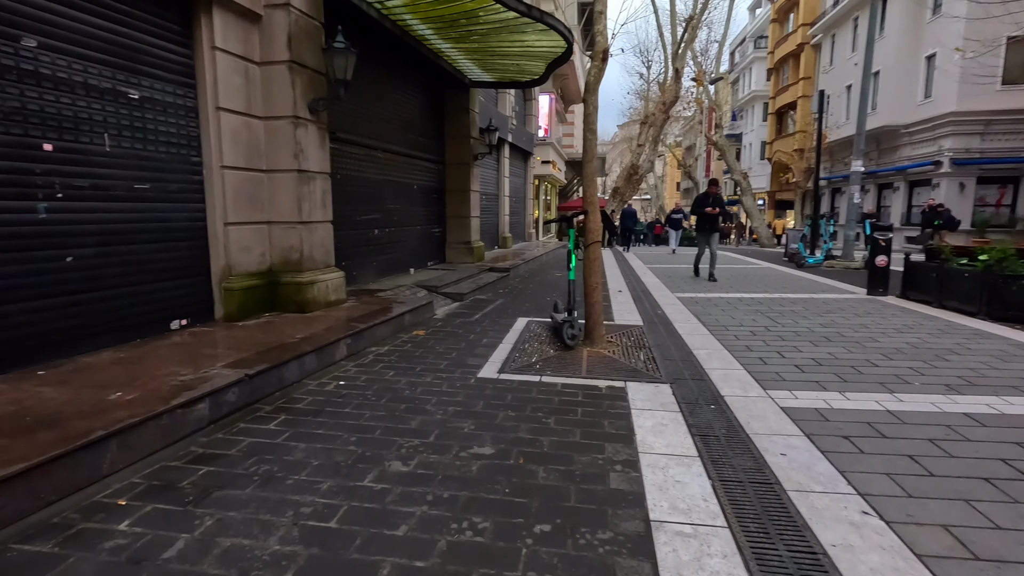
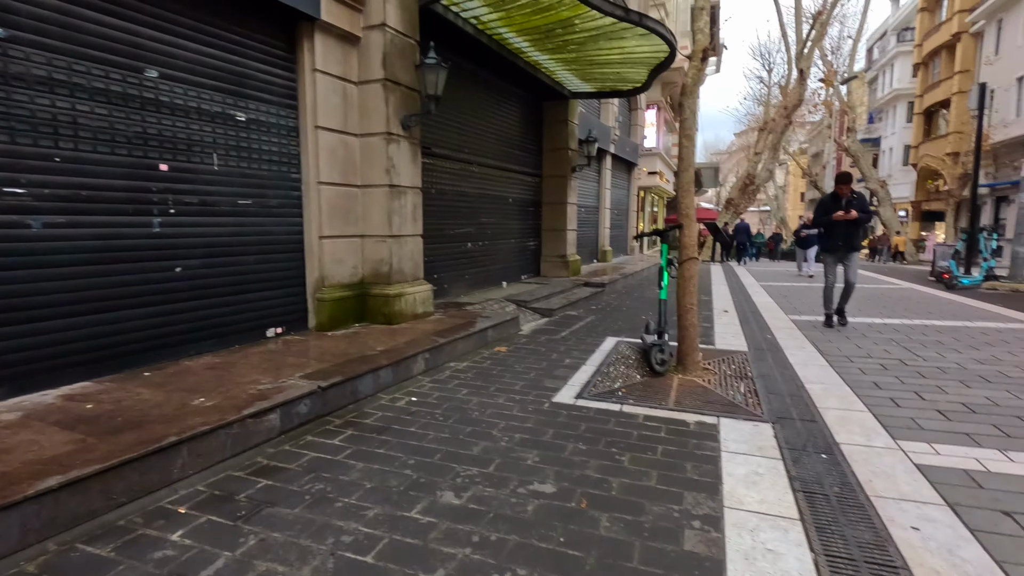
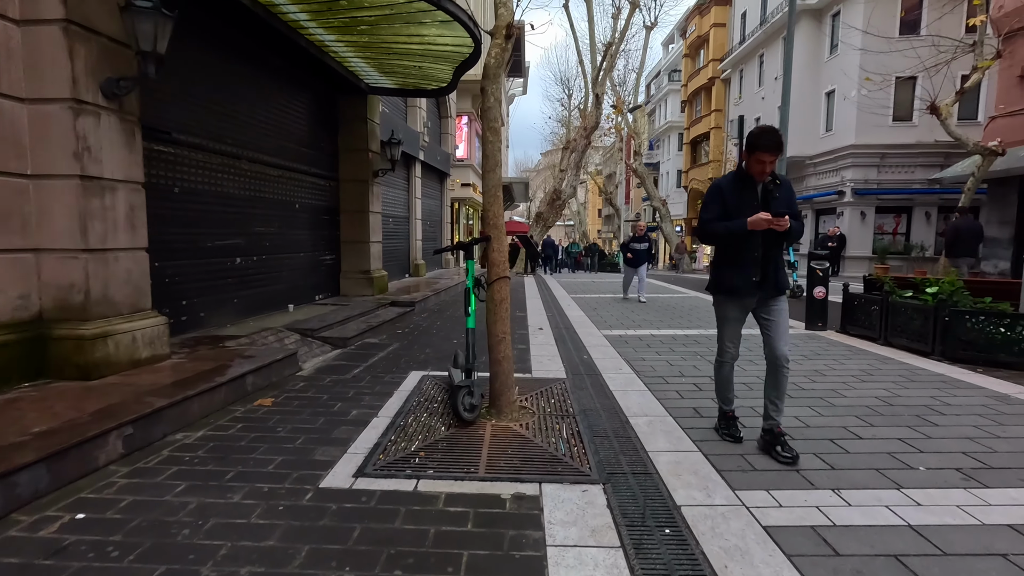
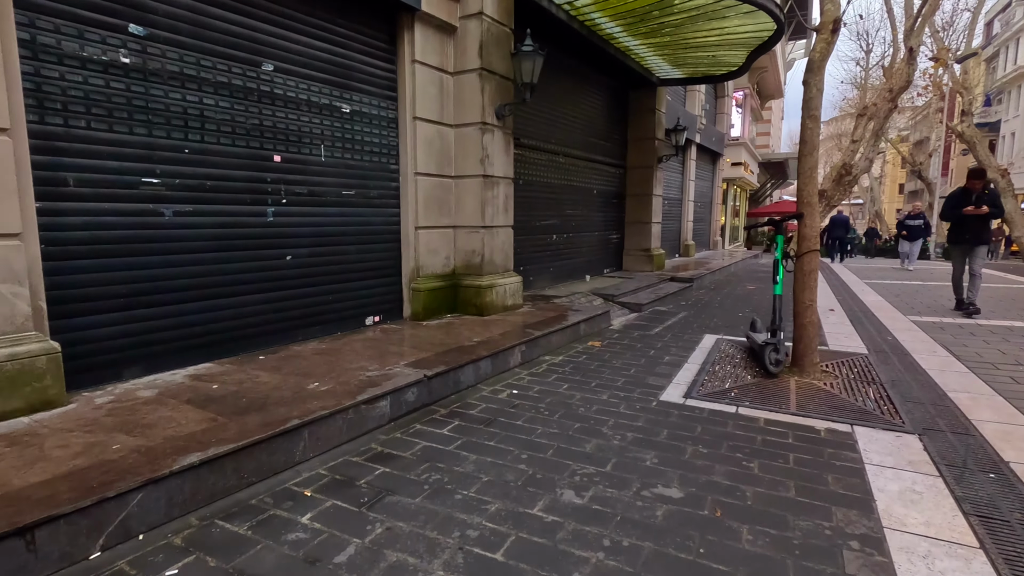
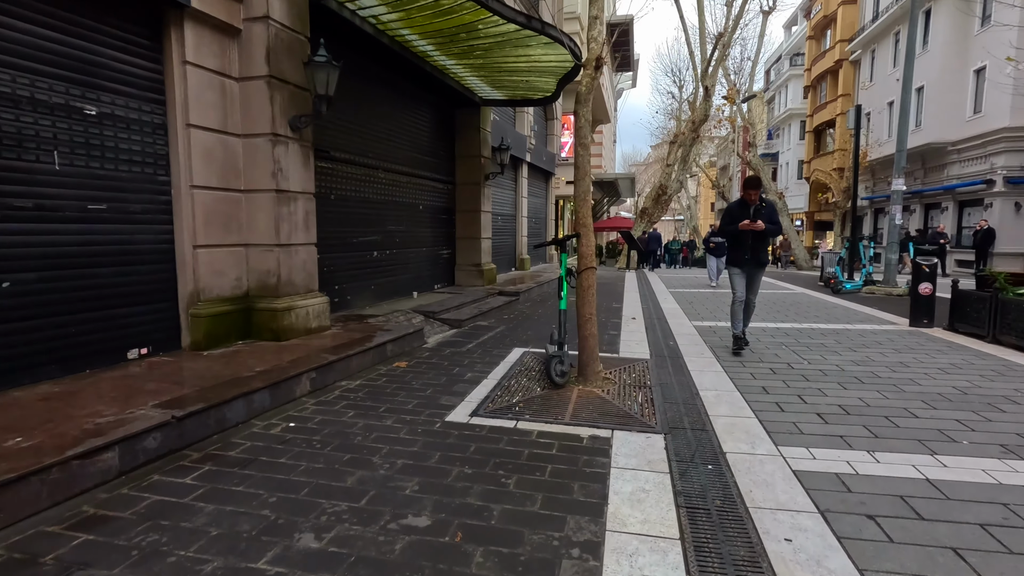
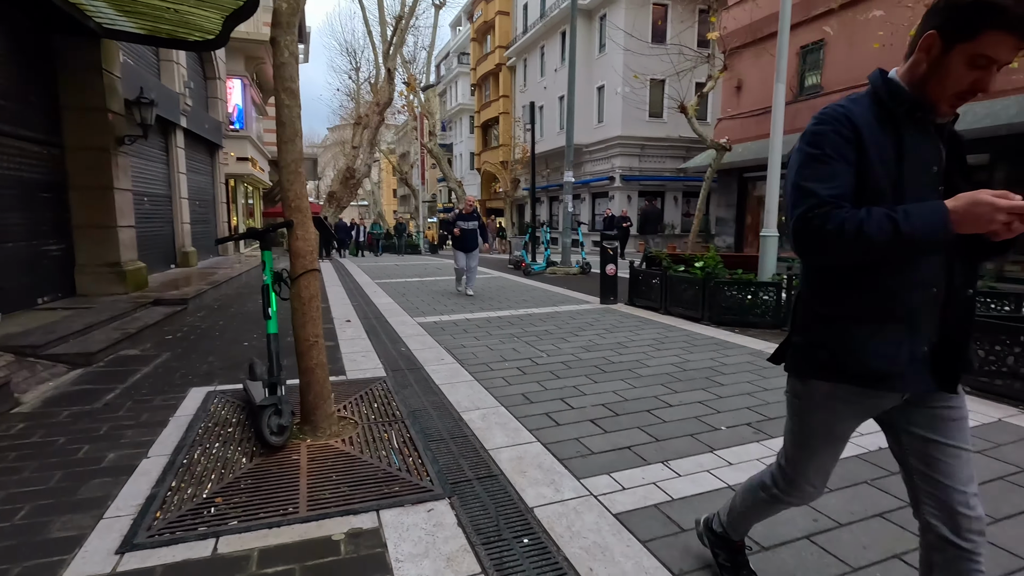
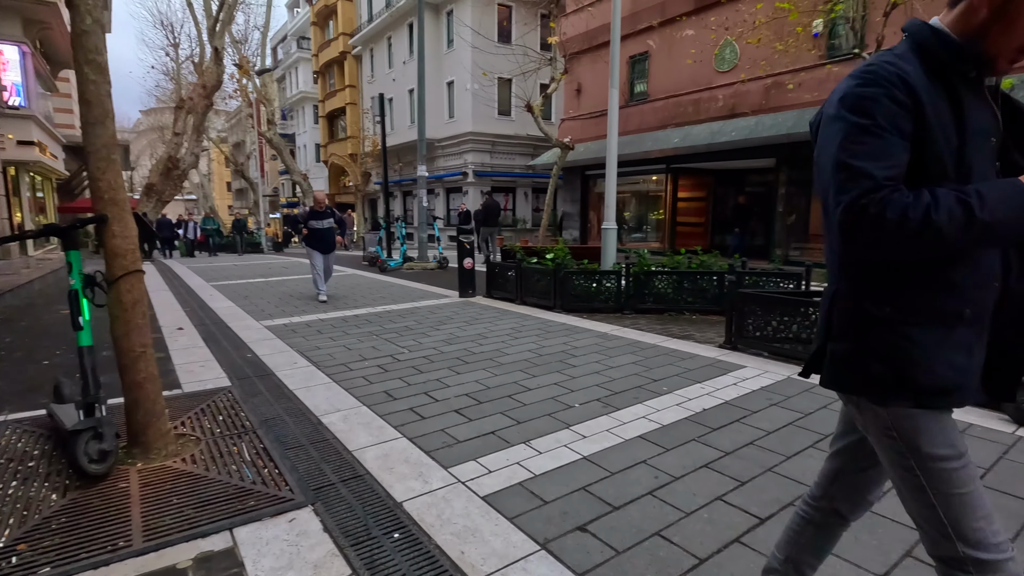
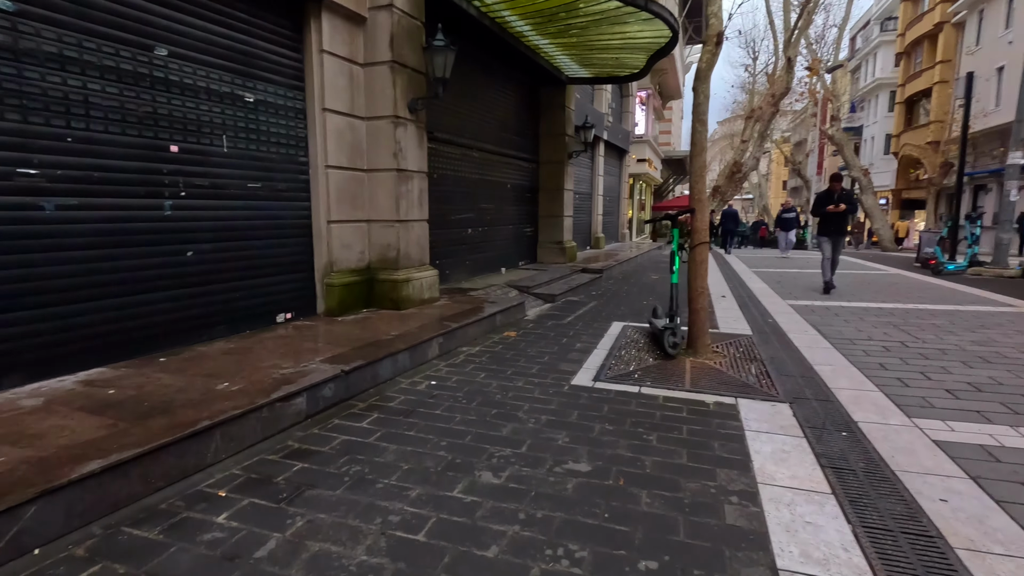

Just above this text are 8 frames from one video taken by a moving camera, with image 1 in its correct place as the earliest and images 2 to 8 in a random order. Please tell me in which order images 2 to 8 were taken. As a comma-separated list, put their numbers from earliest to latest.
8, 4, 2, 5, 3, 6, 7
